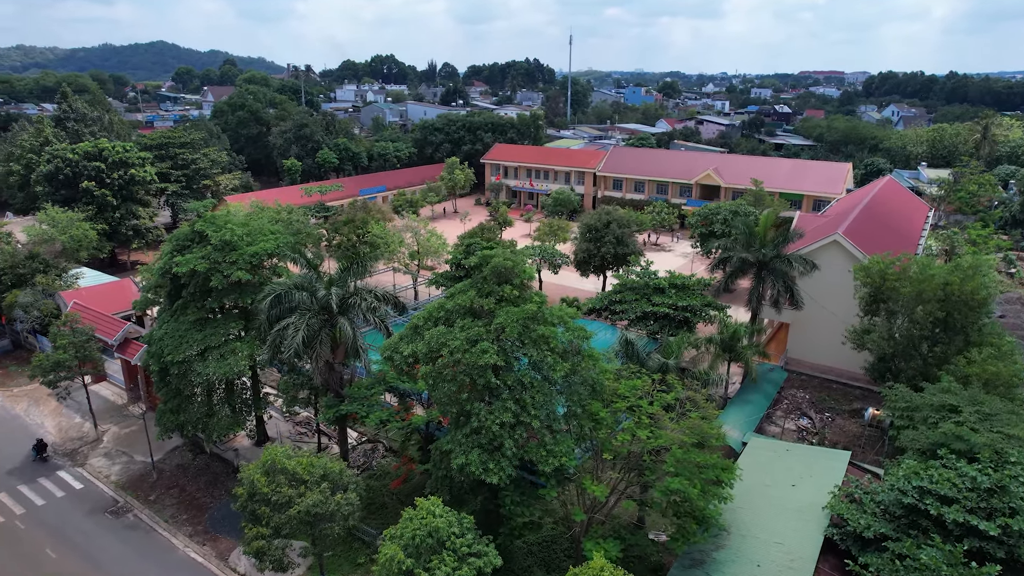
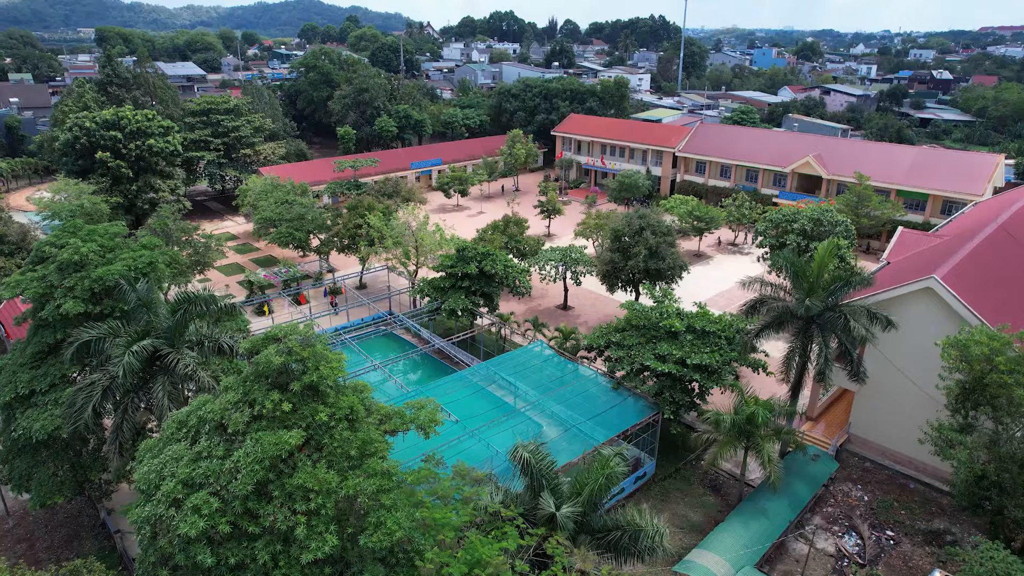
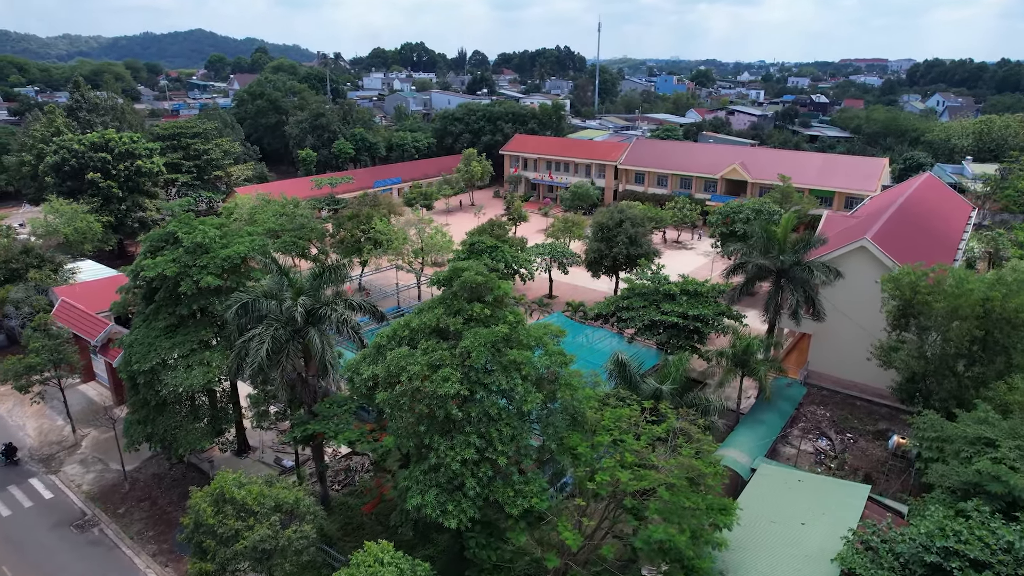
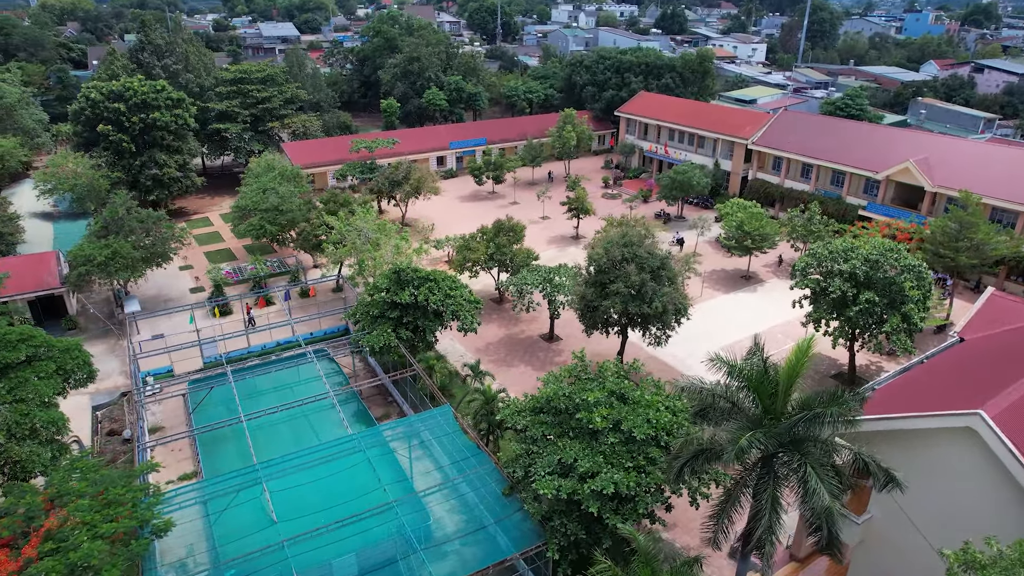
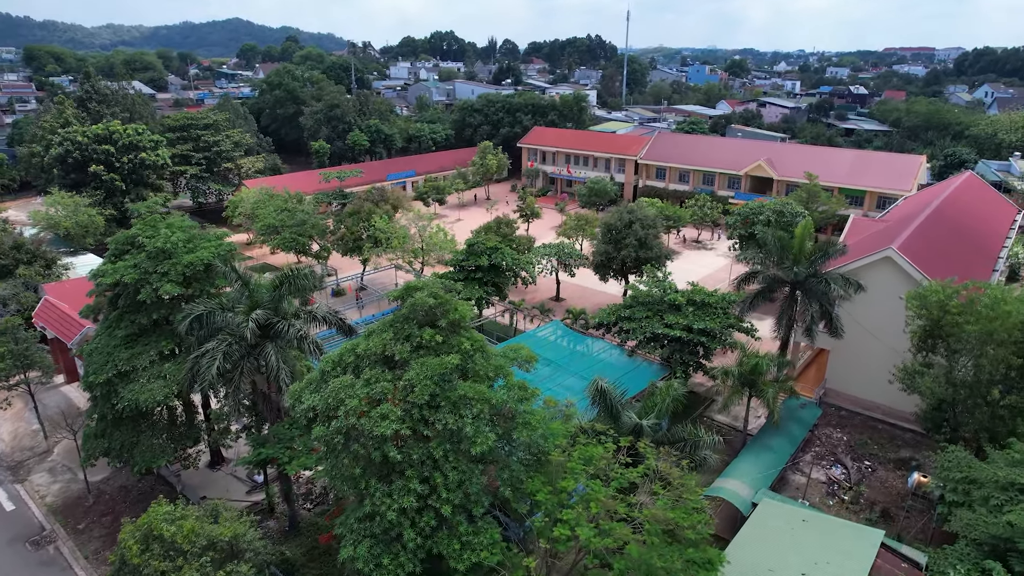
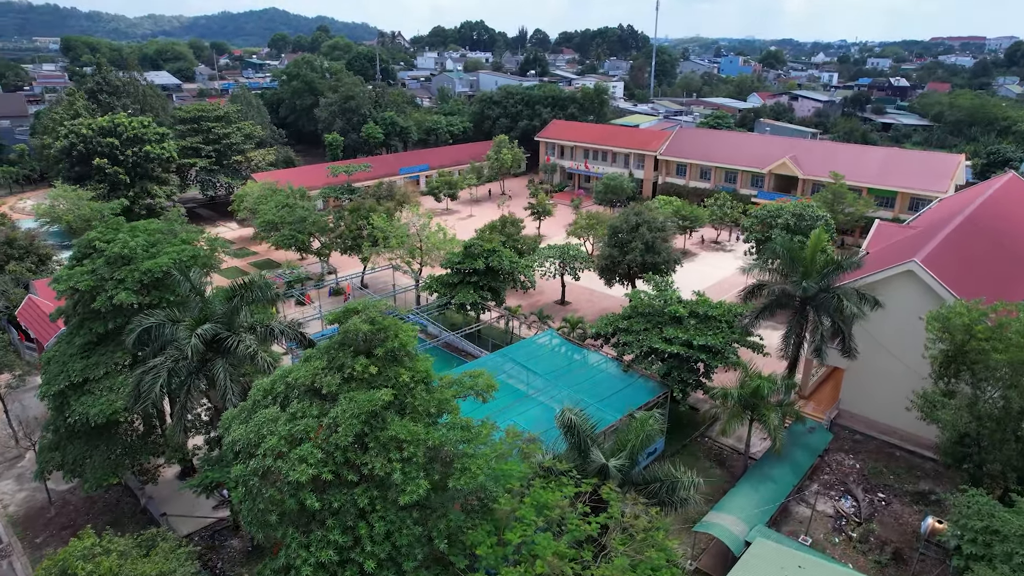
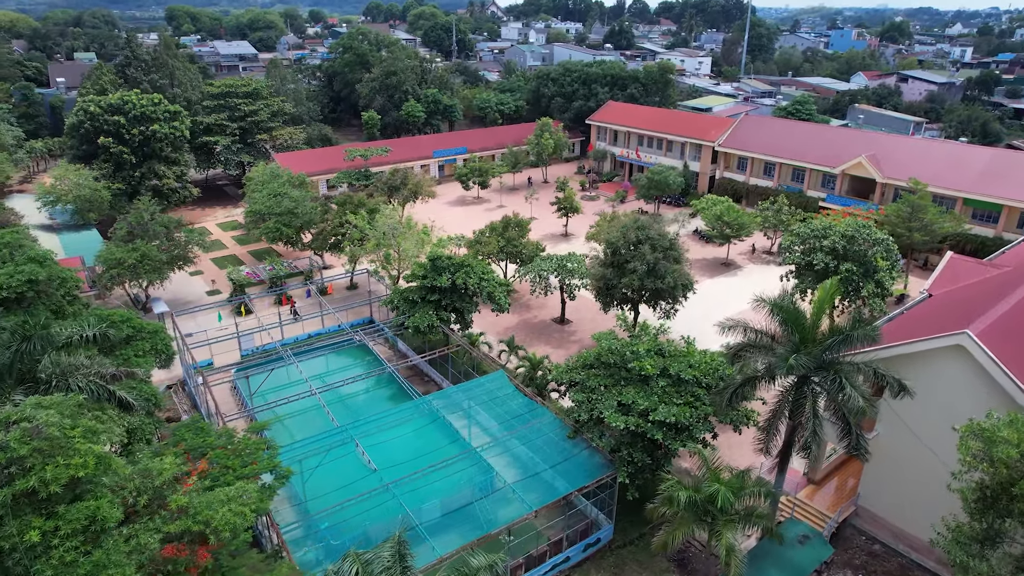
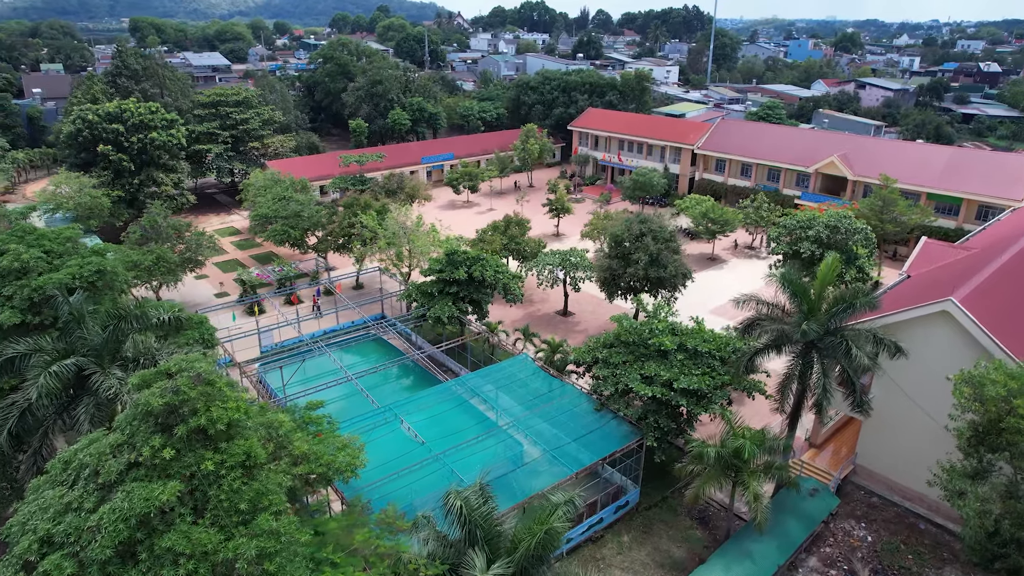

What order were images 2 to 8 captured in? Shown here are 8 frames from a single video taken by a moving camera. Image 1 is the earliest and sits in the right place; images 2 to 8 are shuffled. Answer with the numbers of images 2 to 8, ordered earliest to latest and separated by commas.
3, 5, 6, 2, 8, 7, 4
